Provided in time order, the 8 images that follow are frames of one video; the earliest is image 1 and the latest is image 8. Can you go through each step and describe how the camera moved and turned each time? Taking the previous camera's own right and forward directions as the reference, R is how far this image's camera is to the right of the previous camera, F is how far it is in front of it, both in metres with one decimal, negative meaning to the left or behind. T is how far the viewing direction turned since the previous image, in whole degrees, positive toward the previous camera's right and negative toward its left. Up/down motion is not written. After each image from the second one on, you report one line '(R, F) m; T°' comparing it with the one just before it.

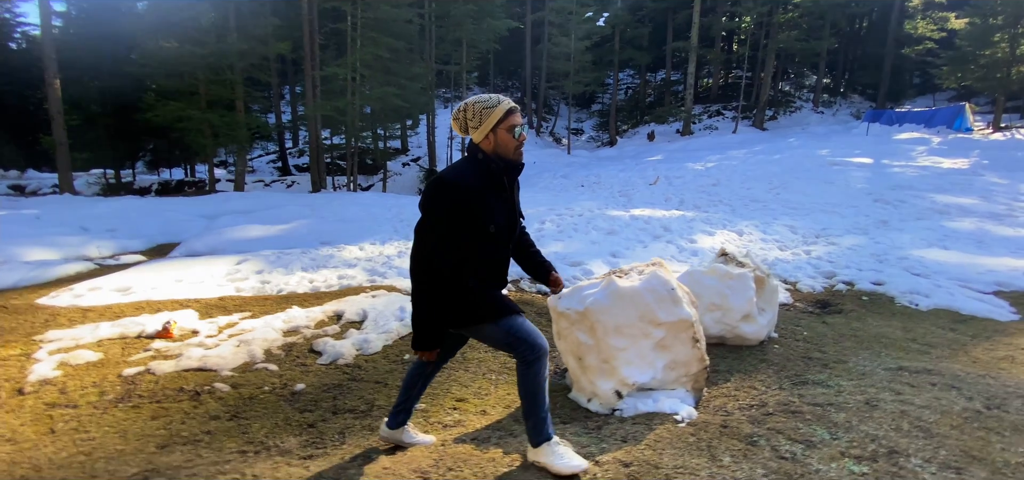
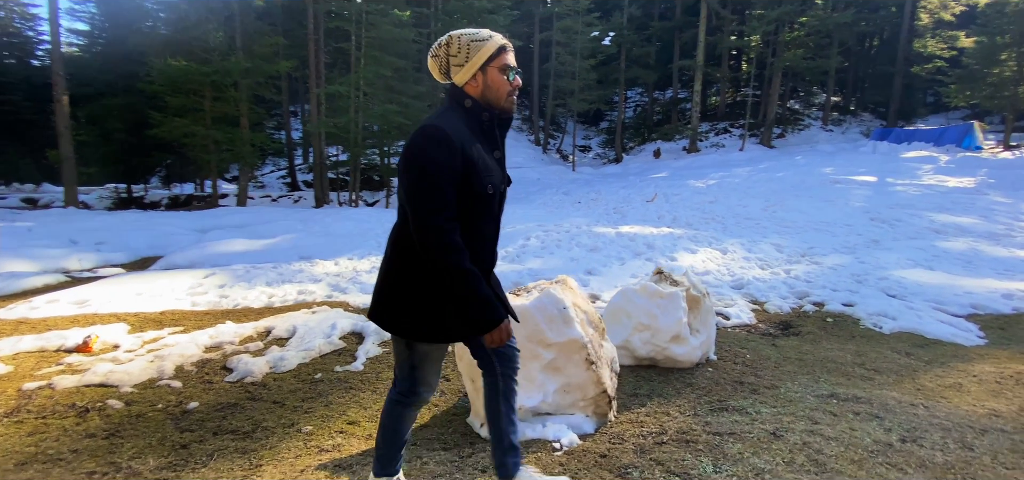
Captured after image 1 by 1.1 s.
(+0.6, +0.1) m; -2°
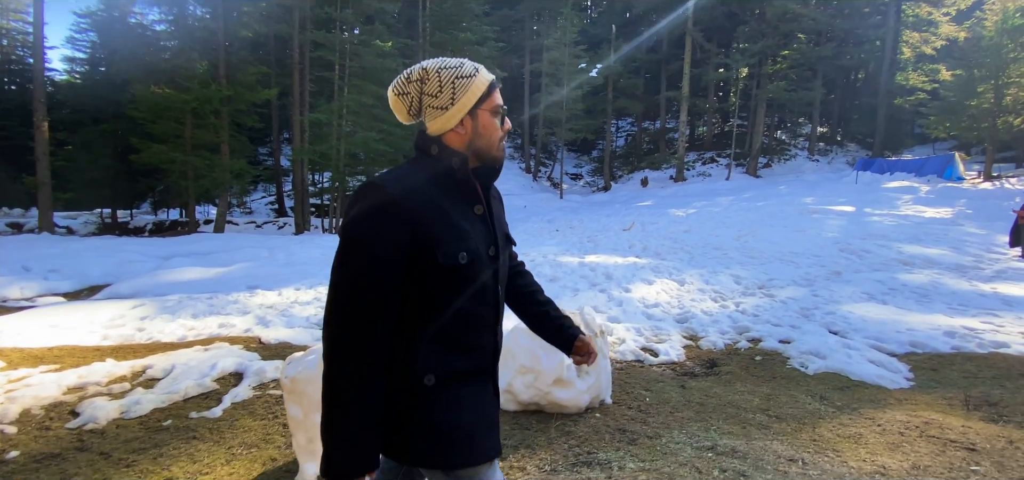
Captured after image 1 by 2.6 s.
(+0.7, +0.2) m; 0°
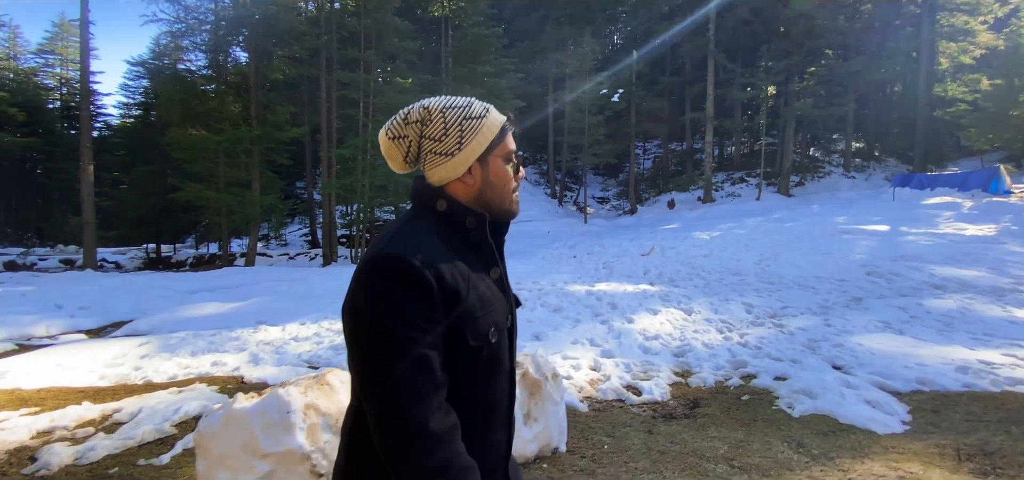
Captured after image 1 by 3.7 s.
(+0.5, +0.1) m; -4°
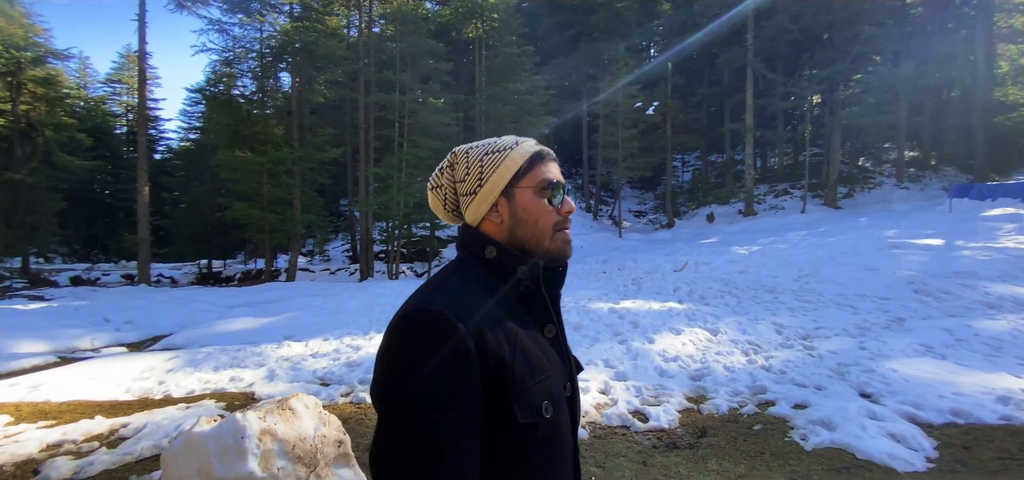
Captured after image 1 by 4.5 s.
(+0.3, +0.1) m; -5°
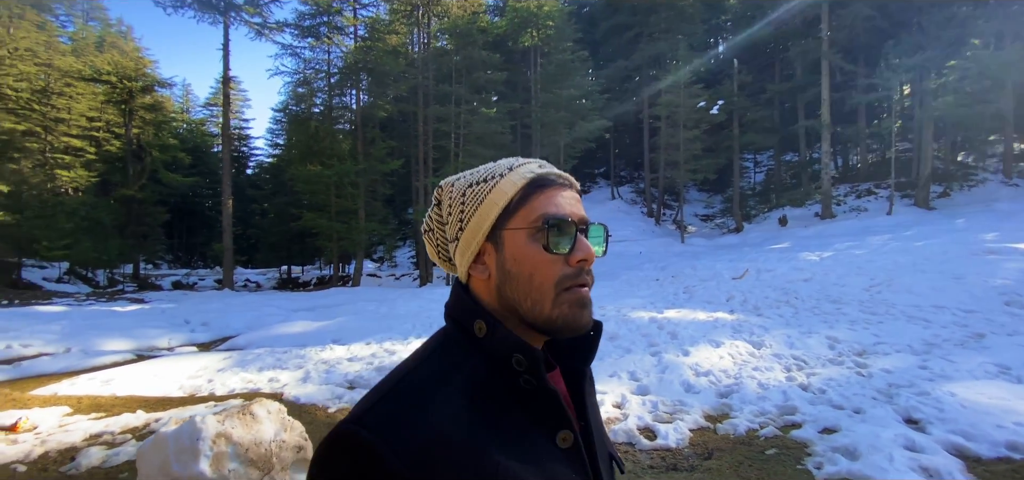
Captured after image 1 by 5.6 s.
(+0.5, 0.0) m; -8°
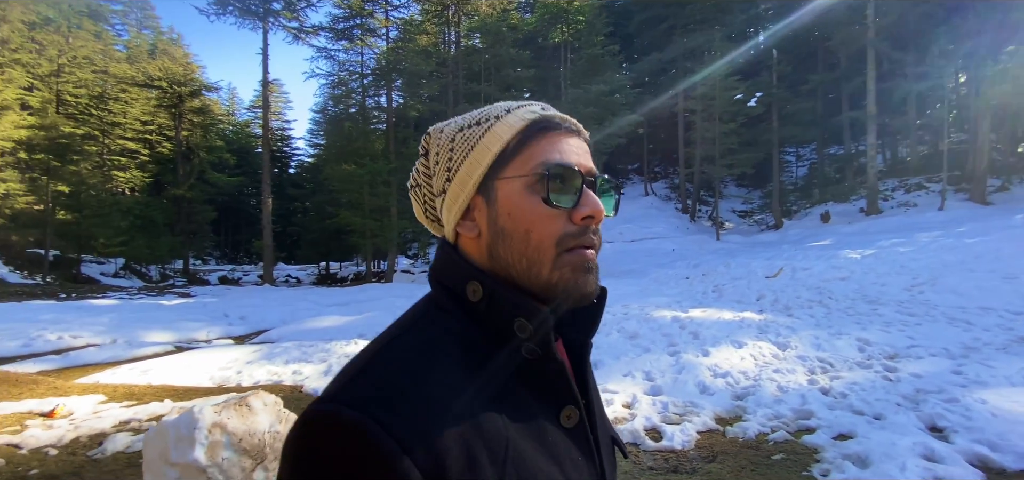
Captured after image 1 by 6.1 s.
(+0.2, 0.0) m; -4°
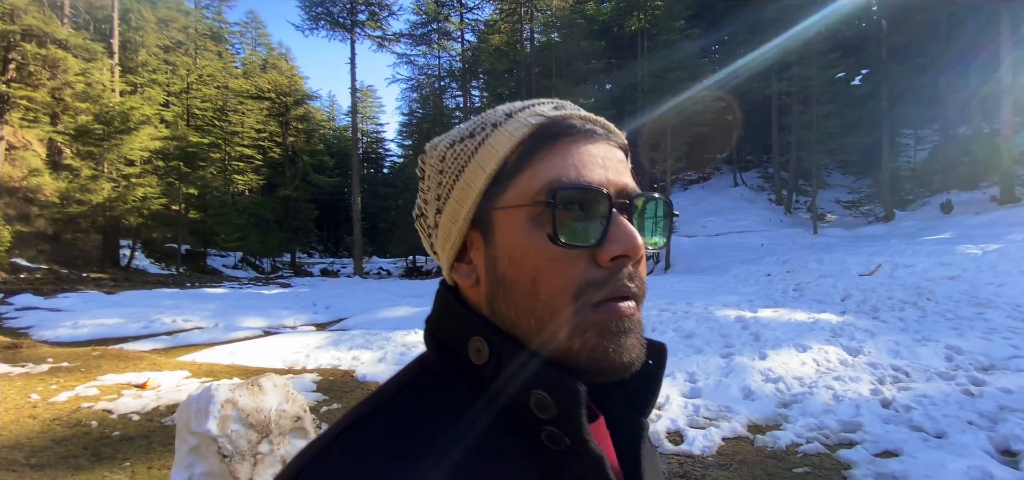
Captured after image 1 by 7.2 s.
(+0.5, 0.0) m; -10°
